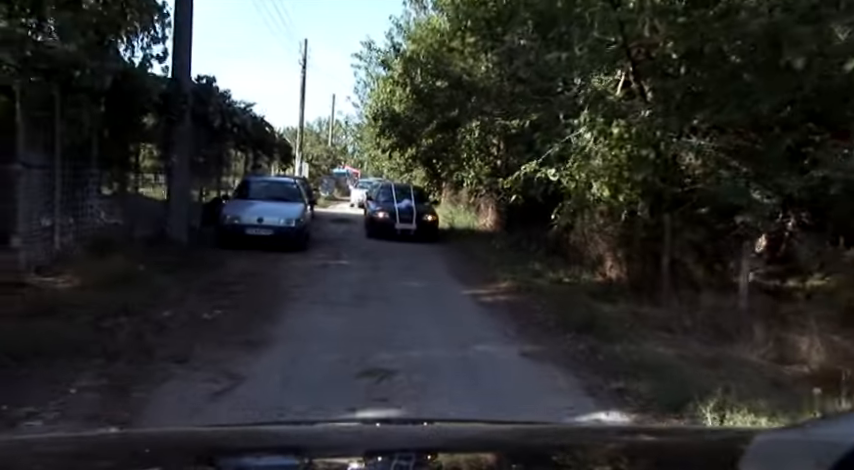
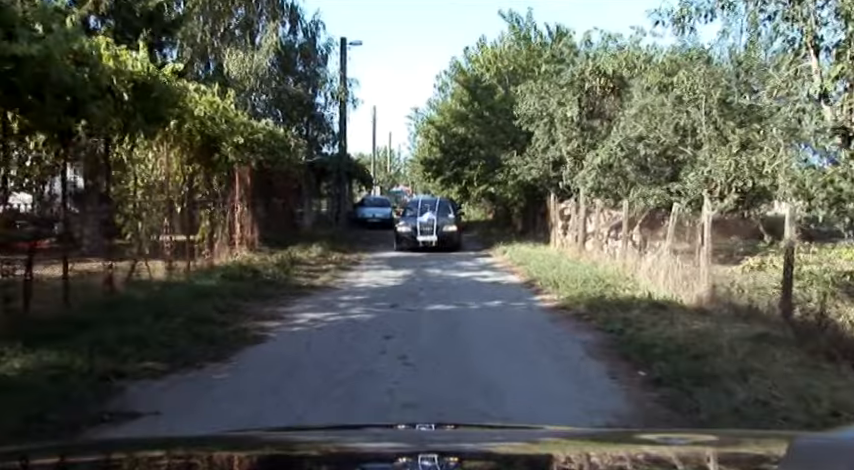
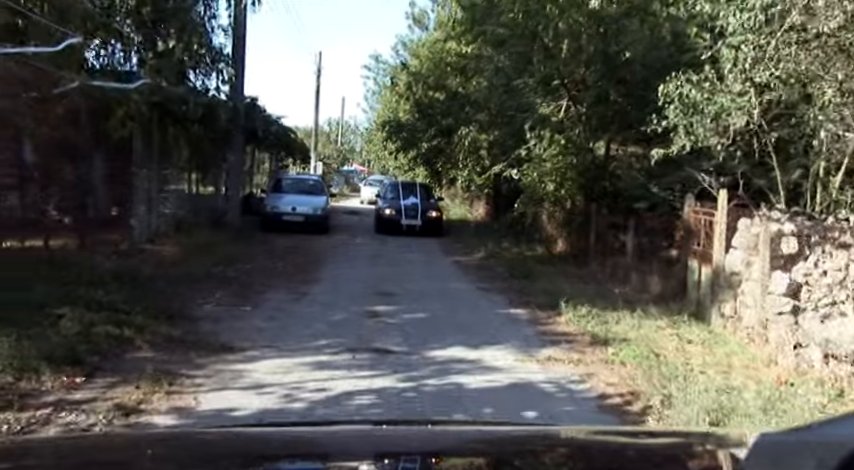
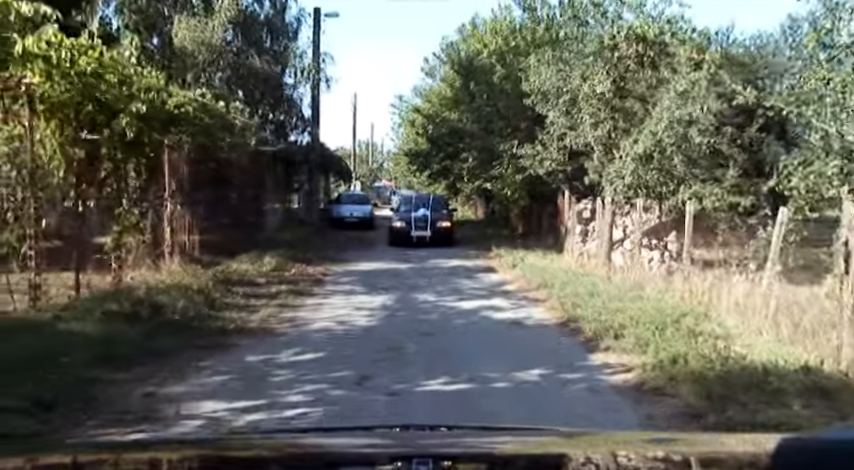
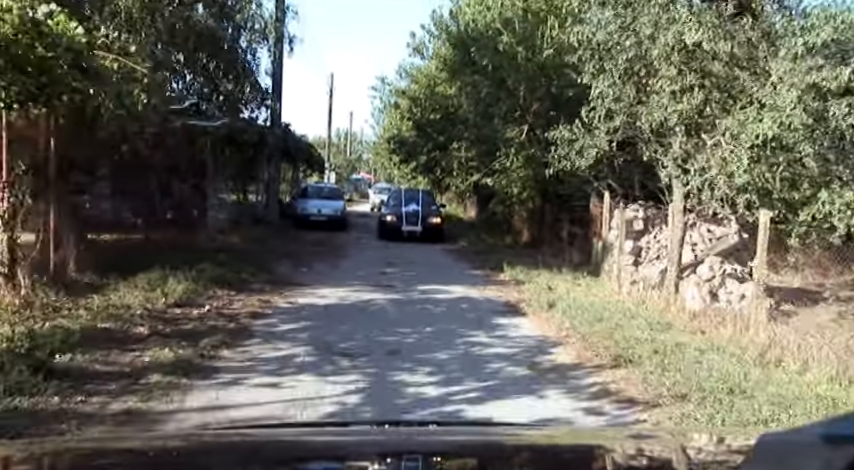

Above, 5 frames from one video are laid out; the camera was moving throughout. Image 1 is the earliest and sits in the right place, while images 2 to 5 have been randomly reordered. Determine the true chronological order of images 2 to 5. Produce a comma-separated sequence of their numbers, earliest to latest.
3, 5, 4, 2
